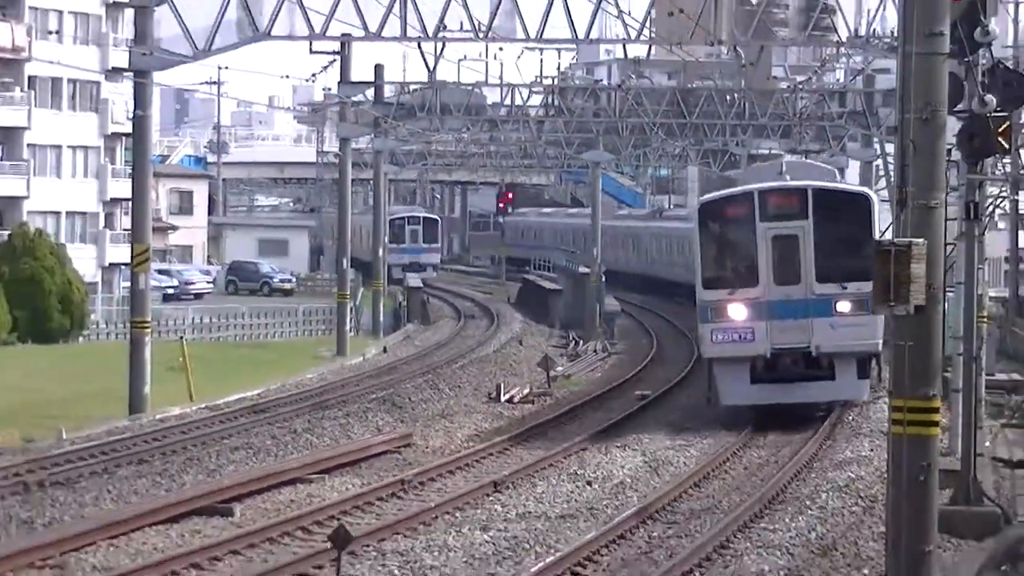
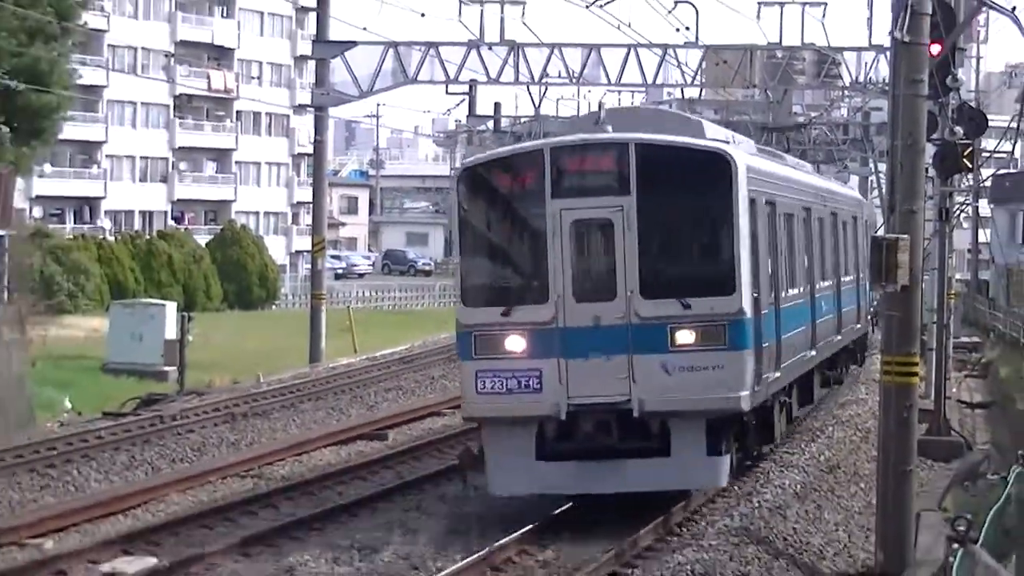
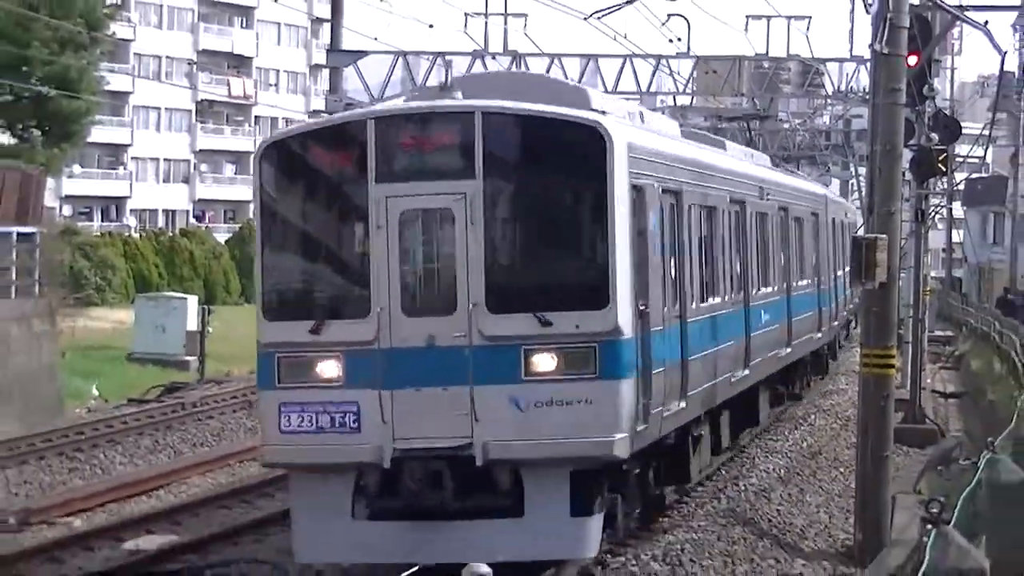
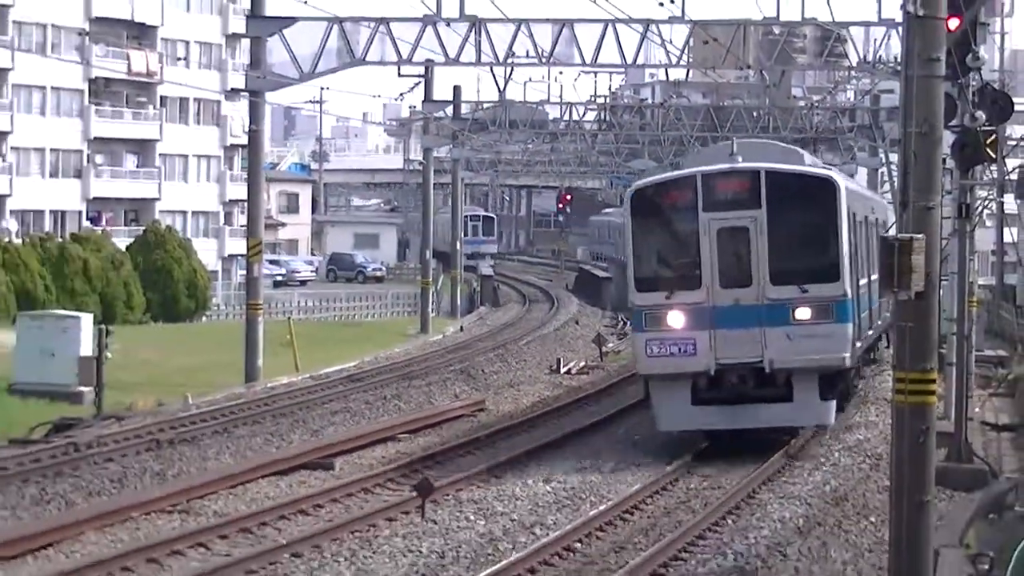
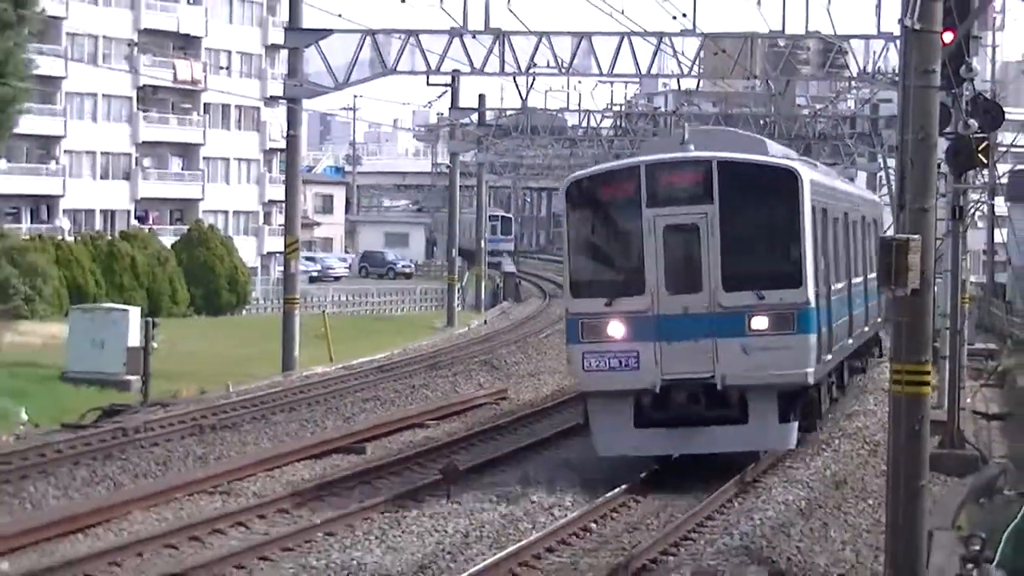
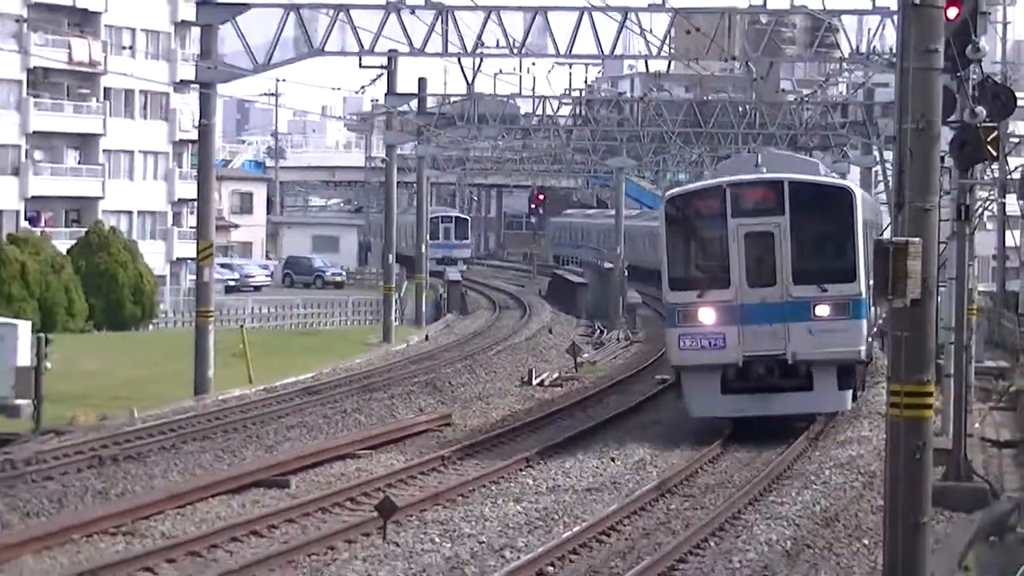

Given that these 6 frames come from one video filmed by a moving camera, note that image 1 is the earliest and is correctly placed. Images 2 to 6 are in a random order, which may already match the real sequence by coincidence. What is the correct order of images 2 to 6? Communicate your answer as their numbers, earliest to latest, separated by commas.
6, 4, 5, 2, 3
